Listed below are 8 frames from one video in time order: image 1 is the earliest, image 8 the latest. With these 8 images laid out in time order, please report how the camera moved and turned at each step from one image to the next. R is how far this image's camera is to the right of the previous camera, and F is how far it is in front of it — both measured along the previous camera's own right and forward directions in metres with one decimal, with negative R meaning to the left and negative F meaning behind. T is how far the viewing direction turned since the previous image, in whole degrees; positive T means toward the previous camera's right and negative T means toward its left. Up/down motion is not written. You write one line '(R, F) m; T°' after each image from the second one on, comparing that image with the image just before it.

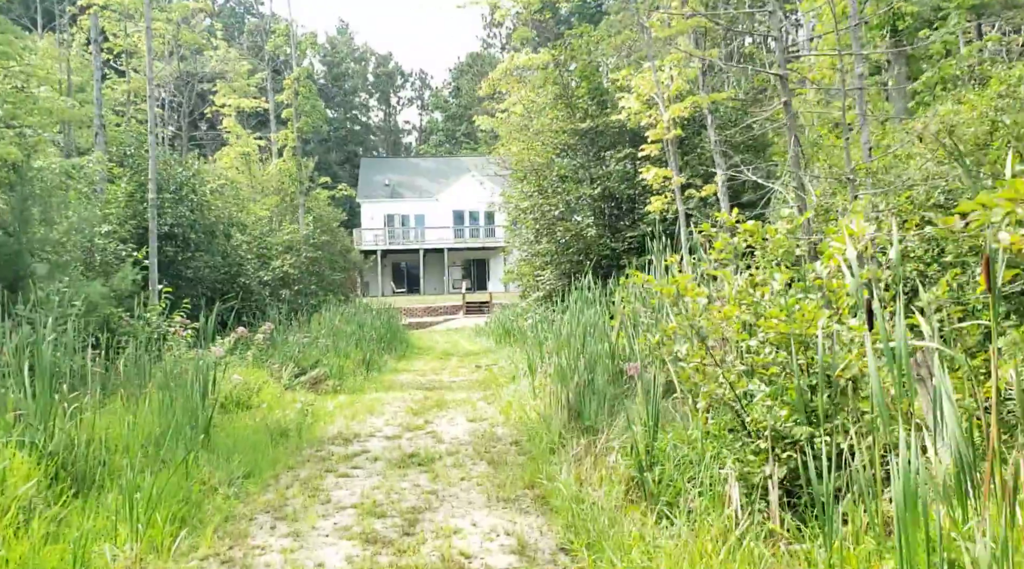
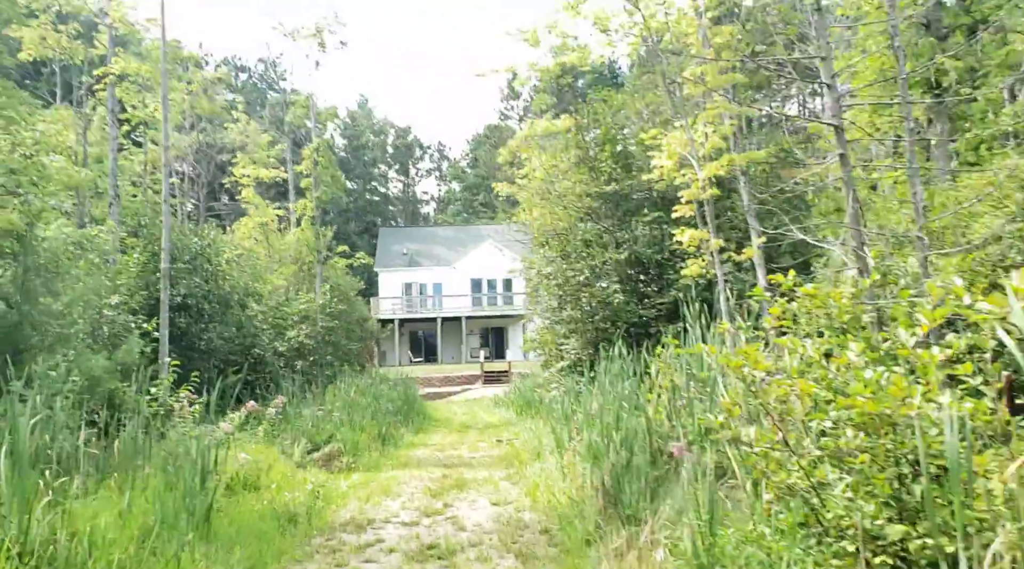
(-0.1, +0.5) m; -1°
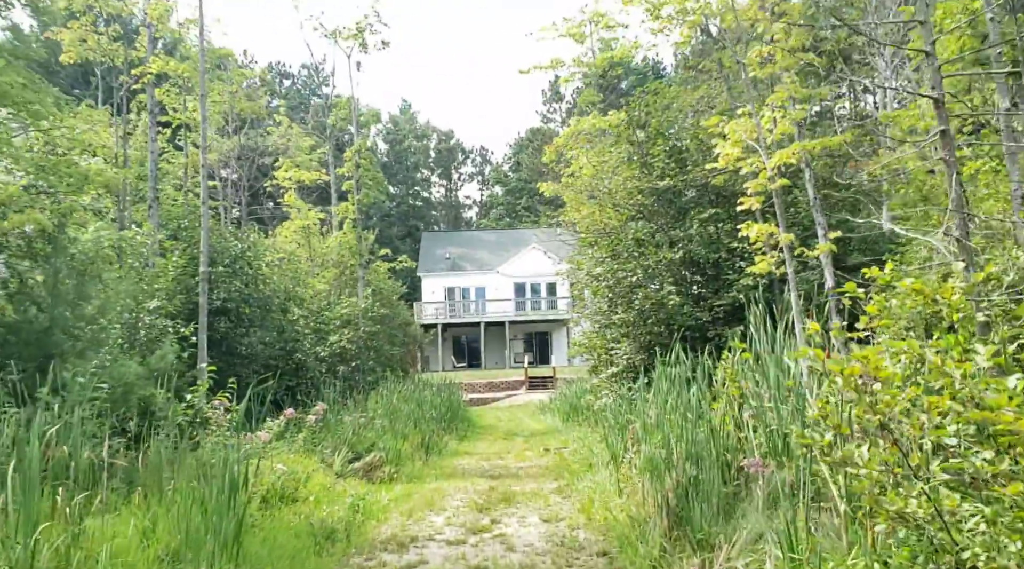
(-0.1, +0.5) m; -3°
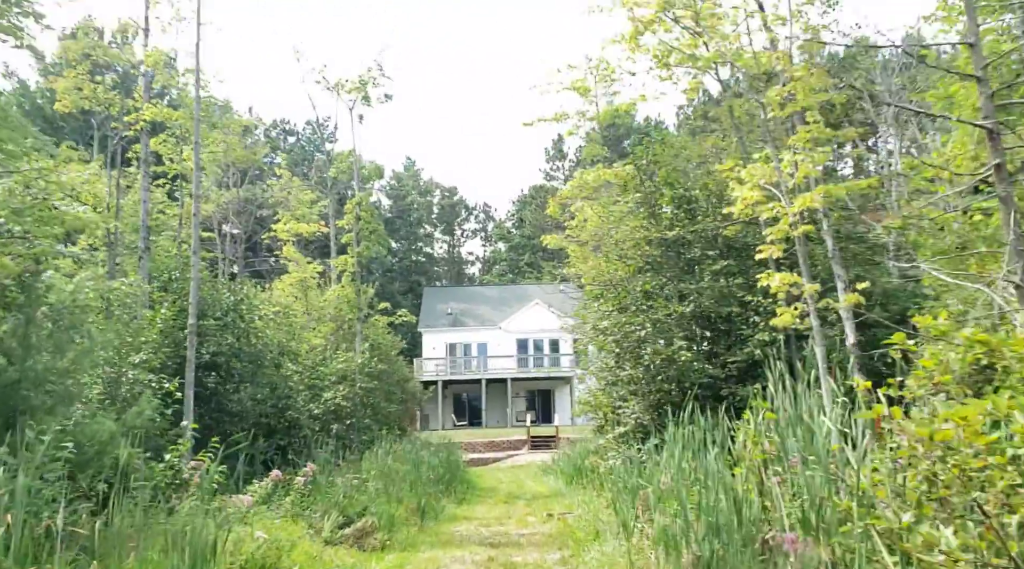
(0.0, +0.5) m; 0°
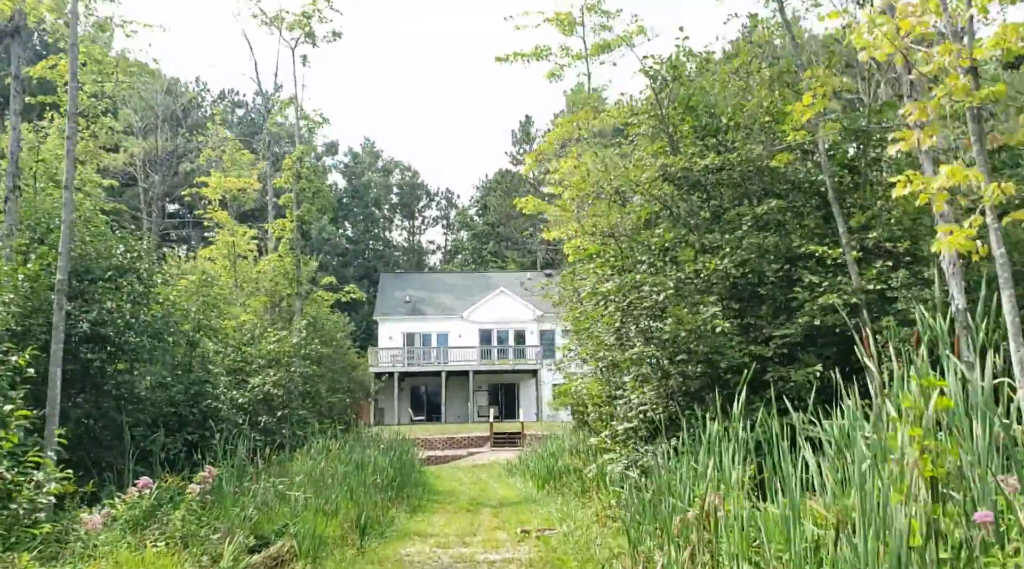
(-0.1, +2.4) m; +3°
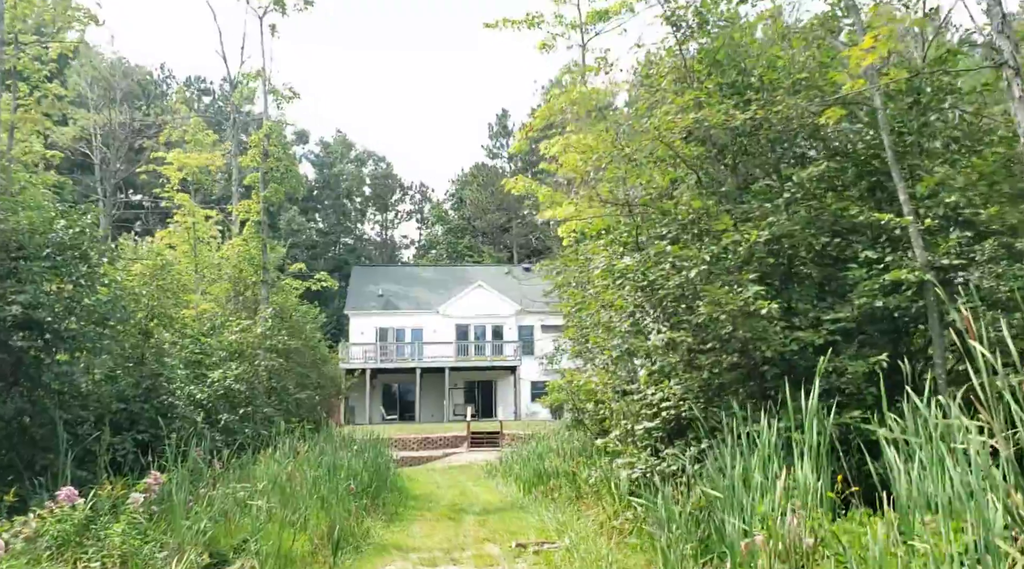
(-0.2, +1.0) m; +2°
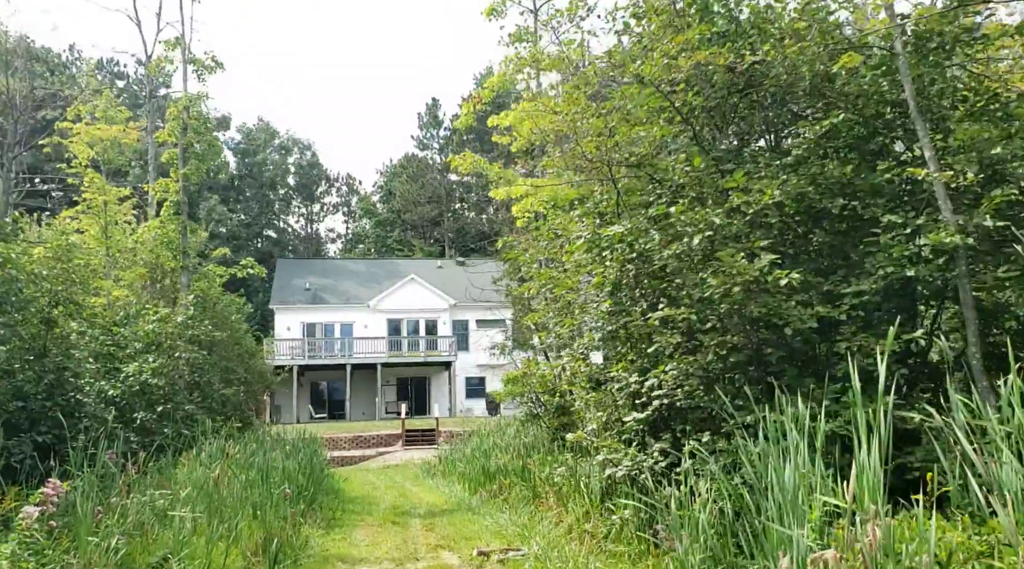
(-0.3, +0.8) m; +5°
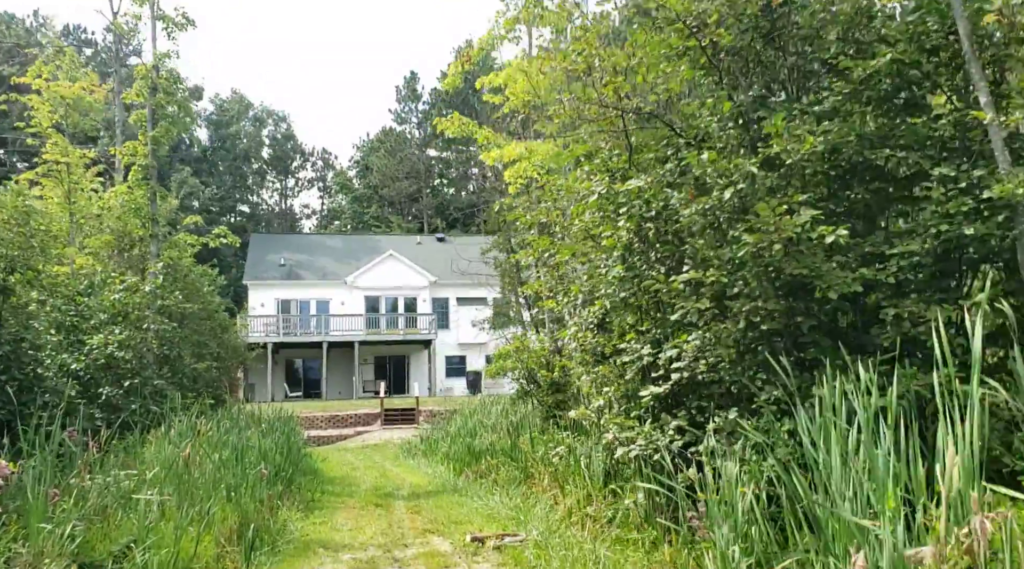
(-0.2, +0.5) m; +2°
